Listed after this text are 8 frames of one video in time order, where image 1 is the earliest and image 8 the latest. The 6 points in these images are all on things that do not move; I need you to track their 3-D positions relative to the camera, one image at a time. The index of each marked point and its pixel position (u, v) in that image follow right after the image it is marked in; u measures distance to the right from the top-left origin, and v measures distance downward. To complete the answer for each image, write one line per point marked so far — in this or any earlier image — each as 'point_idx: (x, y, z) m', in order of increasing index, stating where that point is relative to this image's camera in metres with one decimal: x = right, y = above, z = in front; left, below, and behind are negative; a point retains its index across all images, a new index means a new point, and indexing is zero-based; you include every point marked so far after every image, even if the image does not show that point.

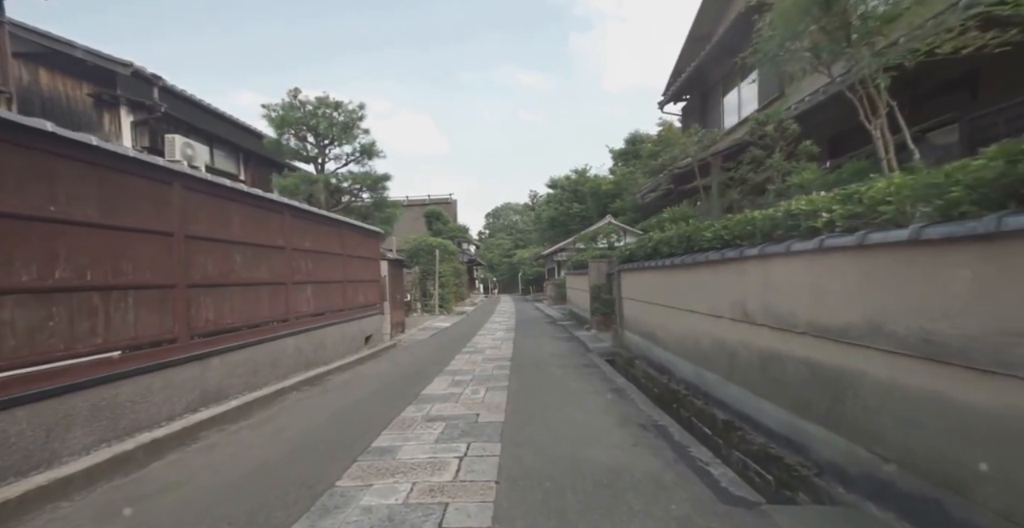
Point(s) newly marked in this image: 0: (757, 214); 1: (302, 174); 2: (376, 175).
0: (+2.0, +0.4, +3.5) m
1: (-6.9, +3.0, +13.5) m
2: (-4.9, +3.2, +14.9) m
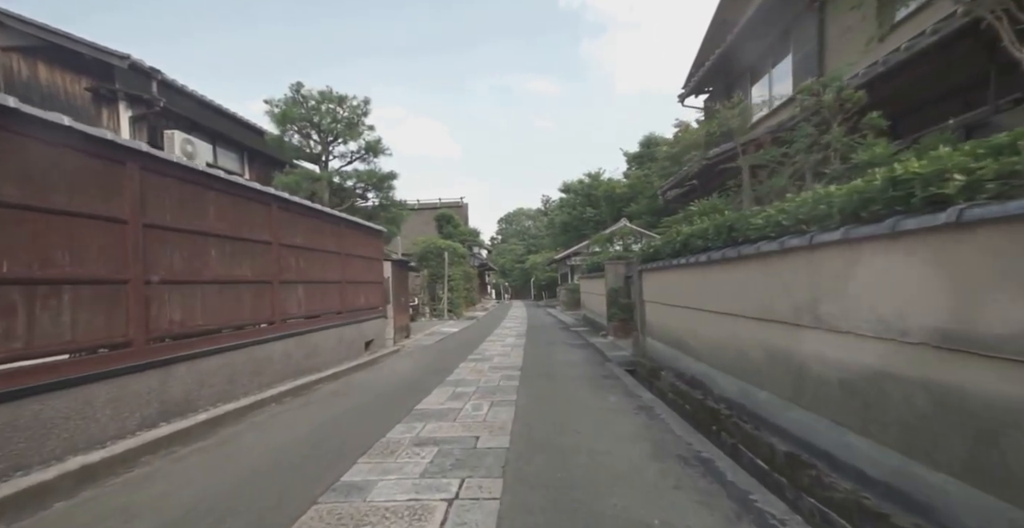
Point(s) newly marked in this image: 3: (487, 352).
0: (+2.1, +0.5, +2.7) m
1: (-6.5, +2.9, +13.1) m
2: (-4.5, +3.1, +14.4) m
3: (-0.5, -2.0, +9.5) m
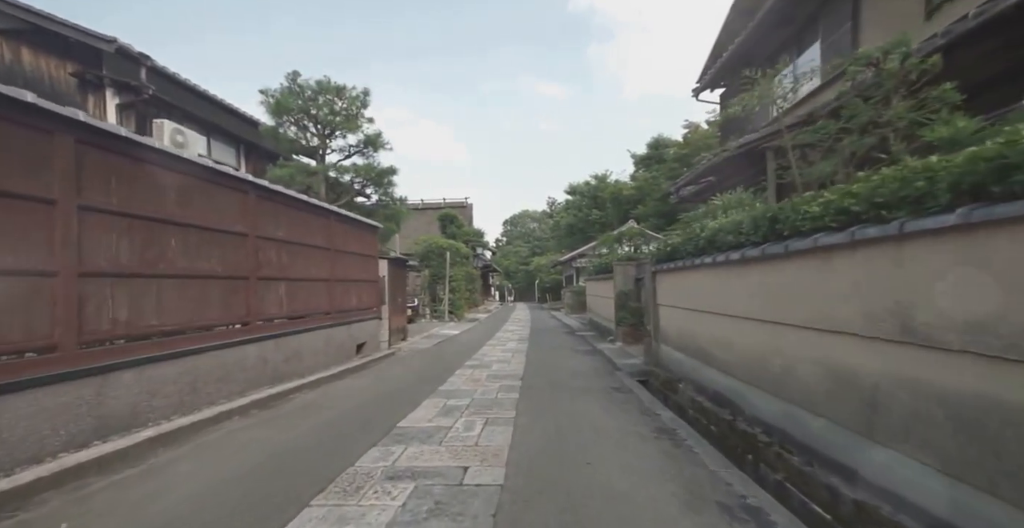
0: (+2.1, +0.5, +2.0) m
1: (-6.4, +3.0, +12.5) m
2: (-4.3, +3.1, +13.8) m
3: (-0.5, -2.0, +8.9) m
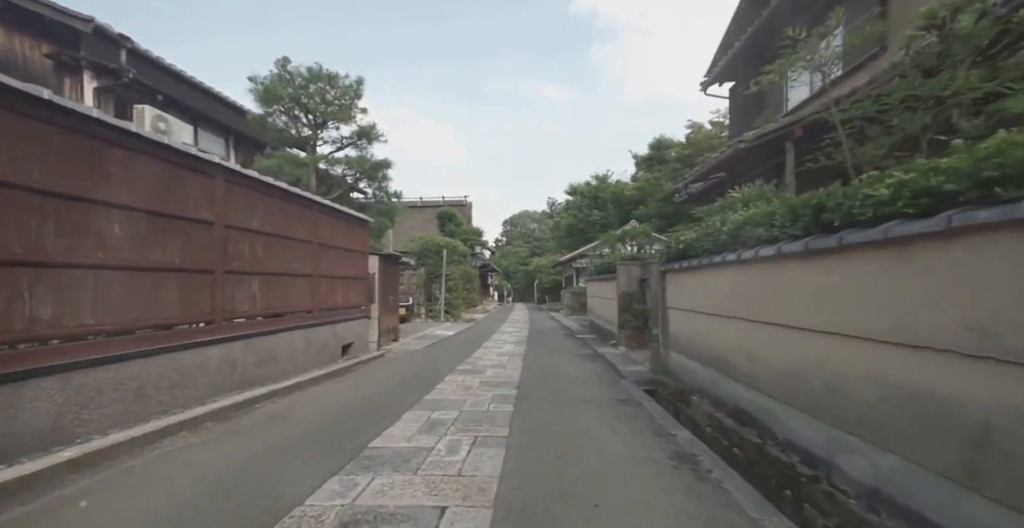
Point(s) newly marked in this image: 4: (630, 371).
0: (+2.0, +0.5, +1.5) m
1: (-6.4, +3.1, +11.9) m
2: (-4.3, +3.2, +13.2) m
3: (-0.6, -1.9, +8.3) m
4: (+2.0, -1.9, +7.3) m
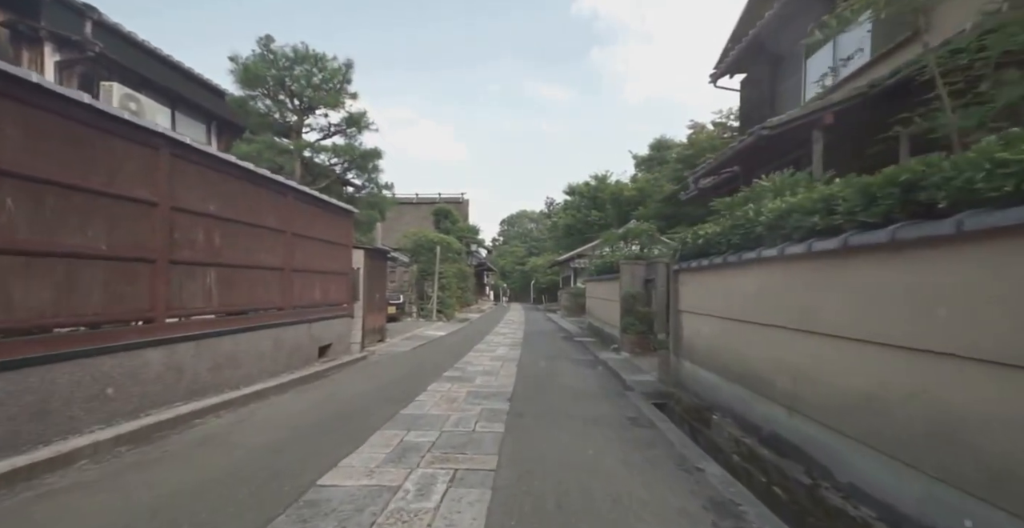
0: (+2.0, +0.6, +0.8) m
1: (-6.5, +3.3, +11.2) m
2: (-4.4, +3.4, +12.5) m
3: (-0.7, -1.9, +7.6) m
4: (+1.9, -1.8, +6.6) m
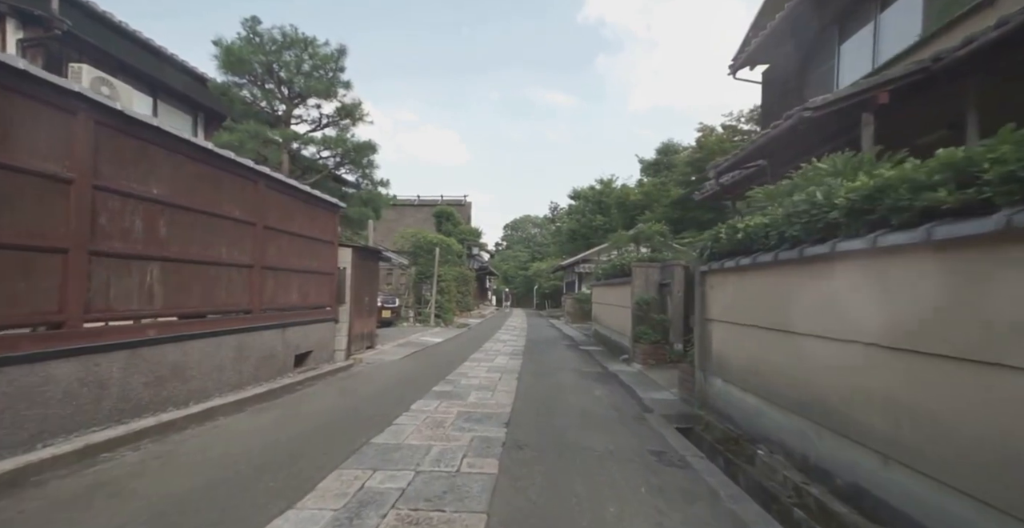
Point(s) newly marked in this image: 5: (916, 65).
0: (+2.0, +0.6, -0.1) m
1: (-6.4, +3.3, +10.4) m
2: (-4.3, +3.4, +11.7) m
3: (-0.7, -1.9, +6.7) m
4: (+1.9, -1.8, +5.7) m
5: (+4.6, +2.3, +4.8) m
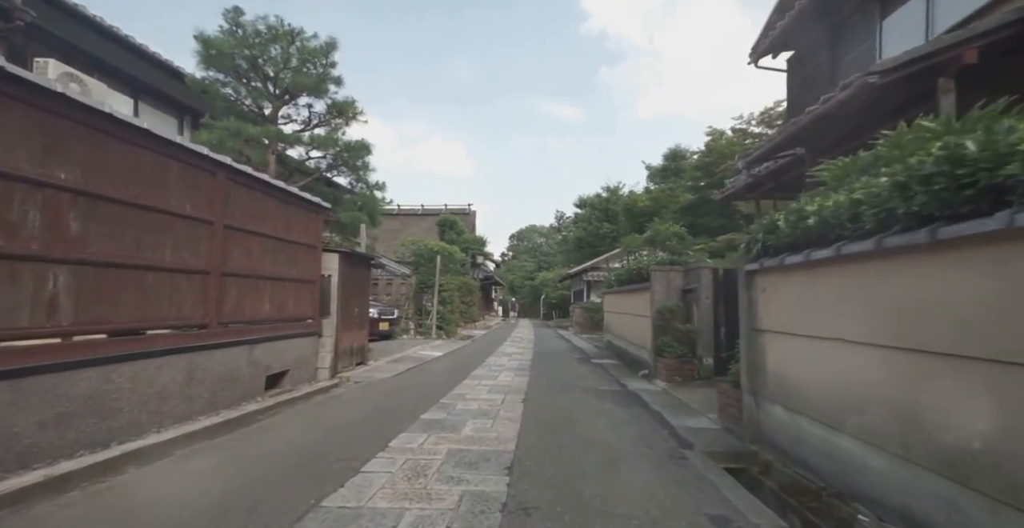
0: (+1.9, +0.8, -1.0) m
1: (-6.3, +3.1, +9.6) m
2: (-4.2, +3.1, +10.9) m
3: (-0.6, -1.9, +5.8) m
4: (+2.0, -1.8, +4.7) m
5: (+4.6, +2.3, +3.9) m
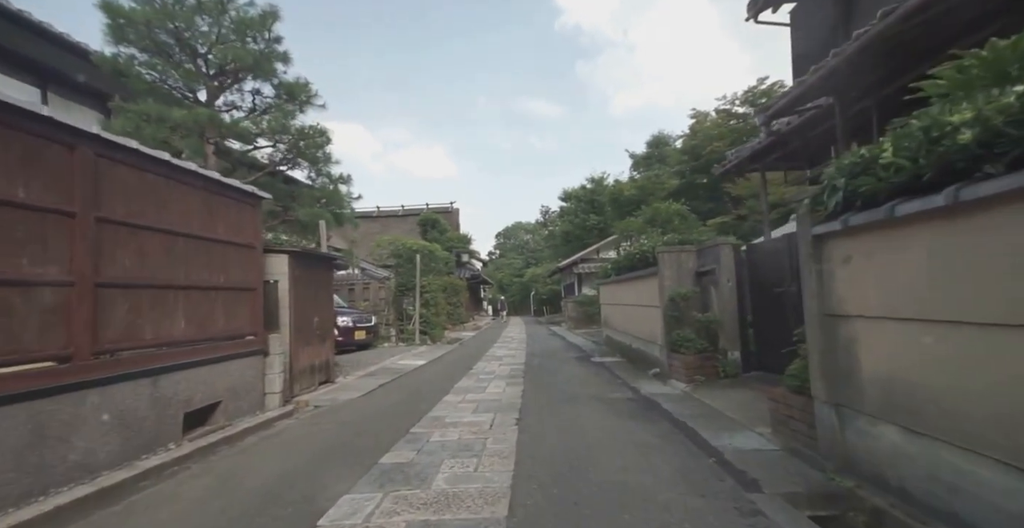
0: (+1.8, +1.0, -2.2) m
1: (-6.8, +2.9, +8.2) m
2: (-4.7, +3.1, +9.5) m
3: (-0.7, -1.8, +4.5) m
4: (+1.9, -1.6, +3.5) m
5: (+4.3, +2.7, +2.7) m
